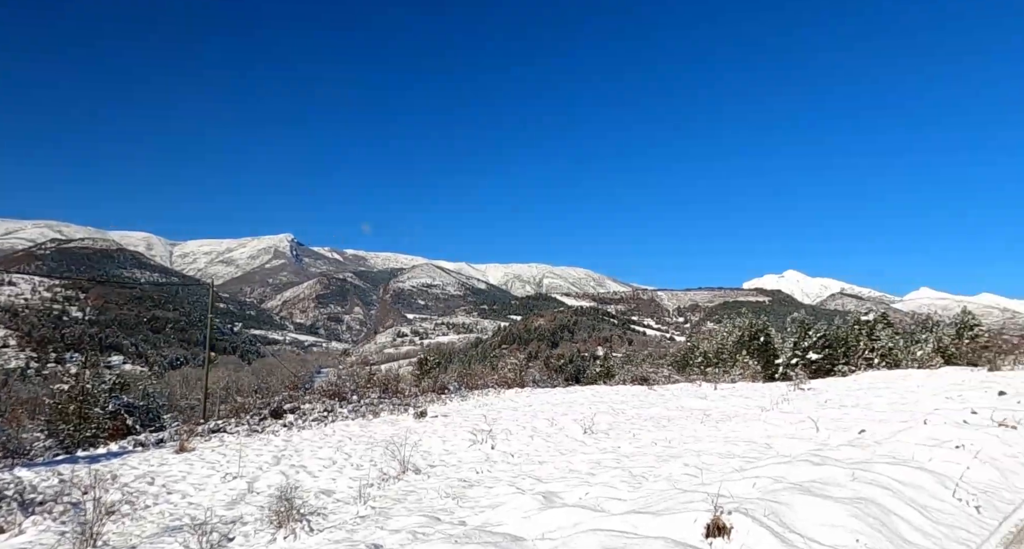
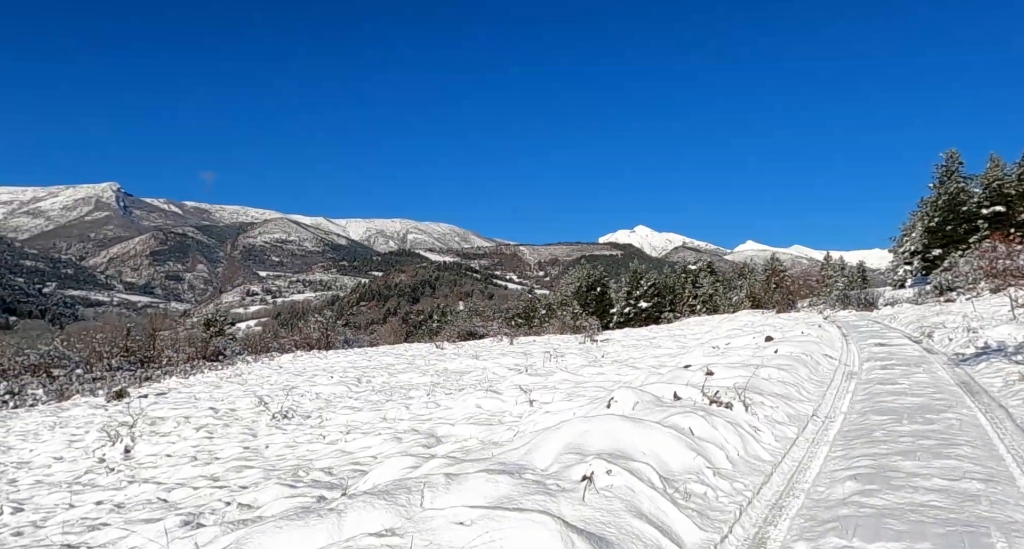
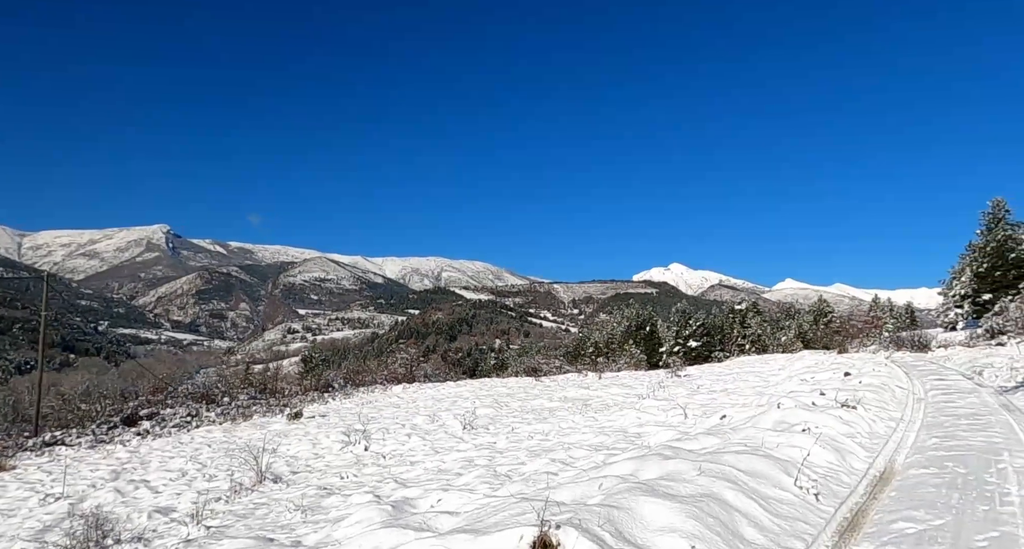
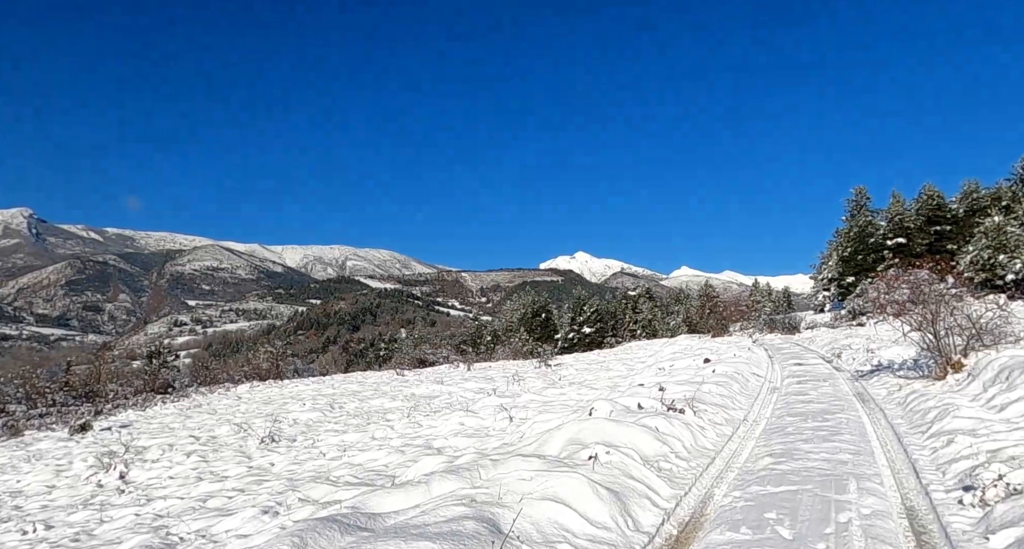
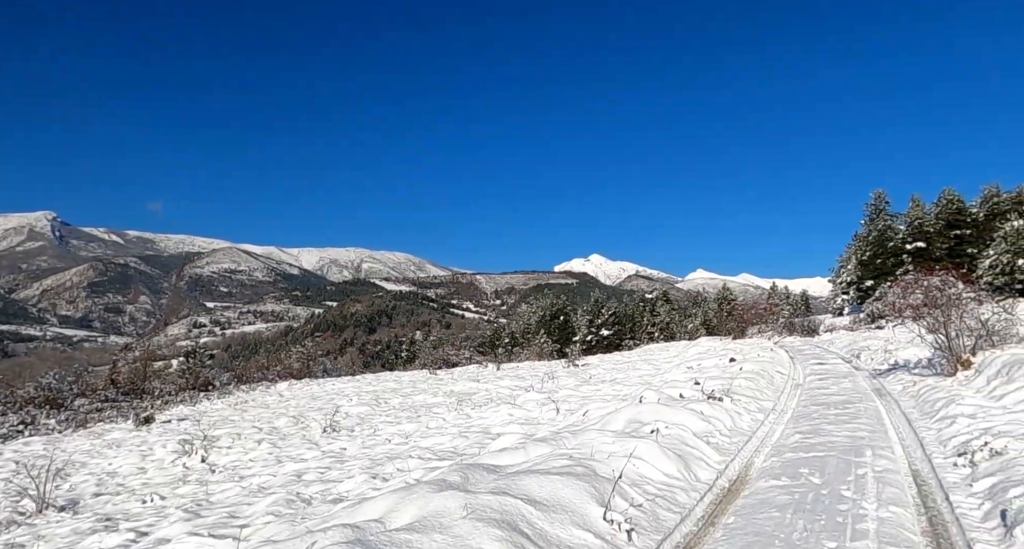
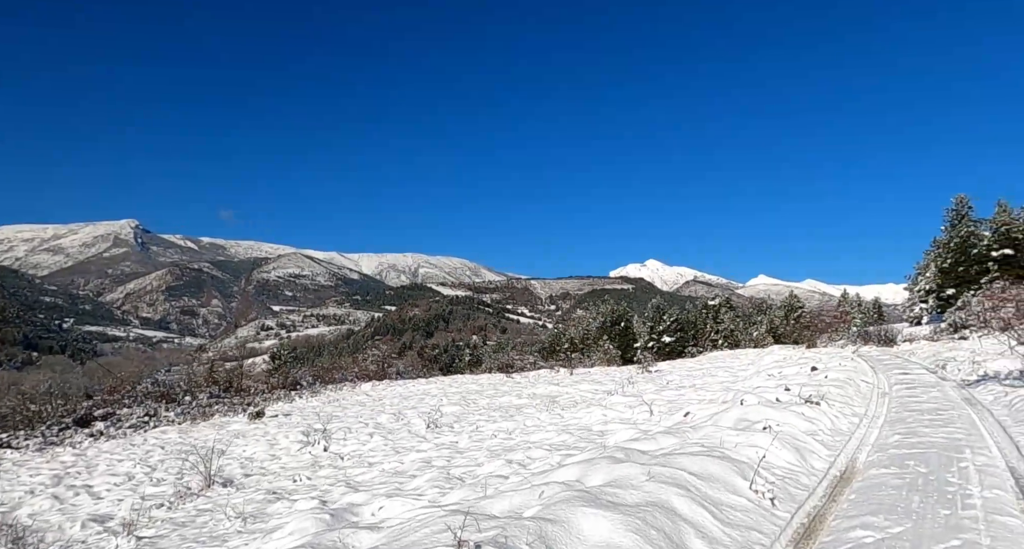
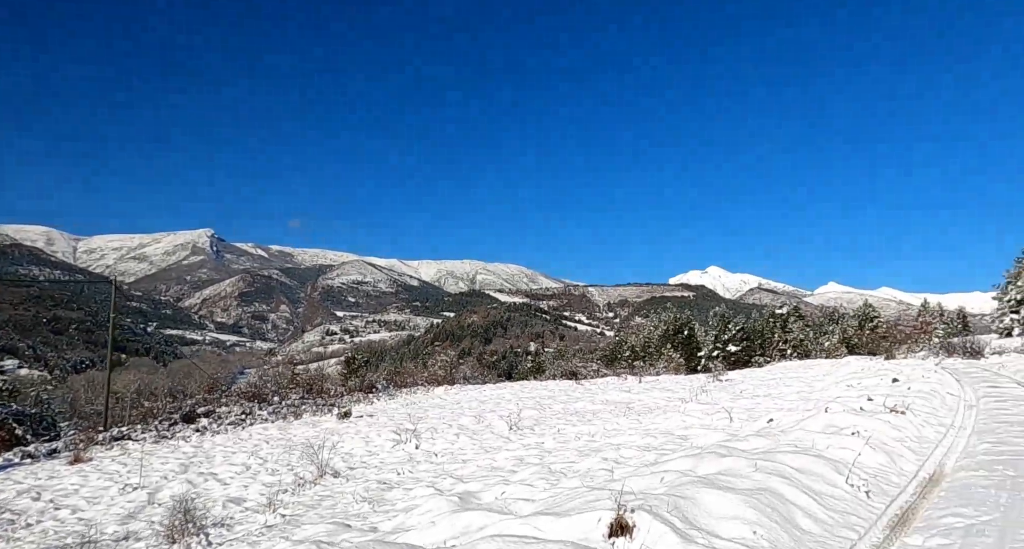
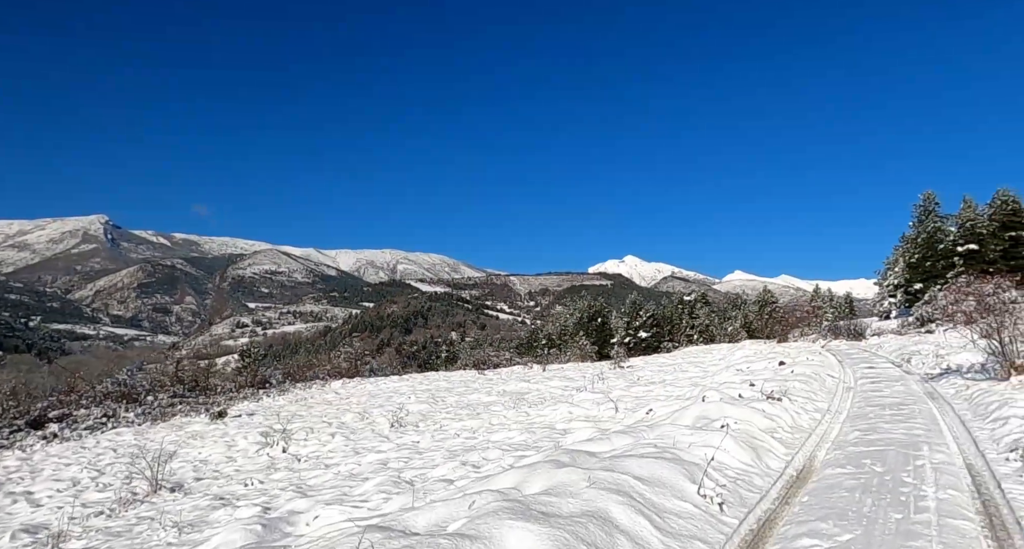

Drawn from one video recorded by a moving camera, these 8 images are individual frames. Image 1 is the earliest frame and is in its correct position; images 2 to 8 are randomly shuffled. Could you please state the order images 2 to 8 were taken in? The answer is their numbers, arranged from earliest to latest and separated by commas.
7, 3, 6, 8, 5, 4, 2
